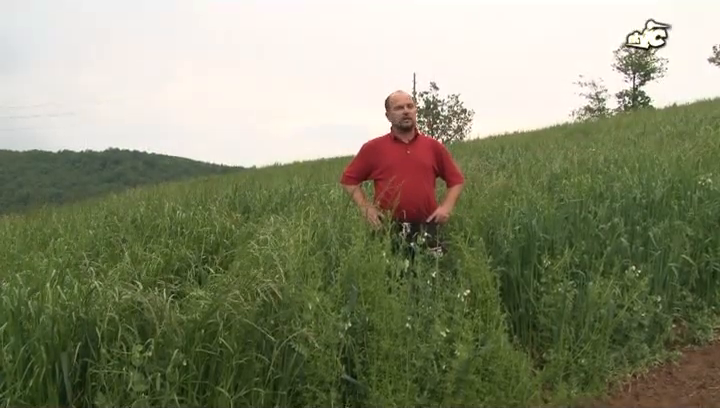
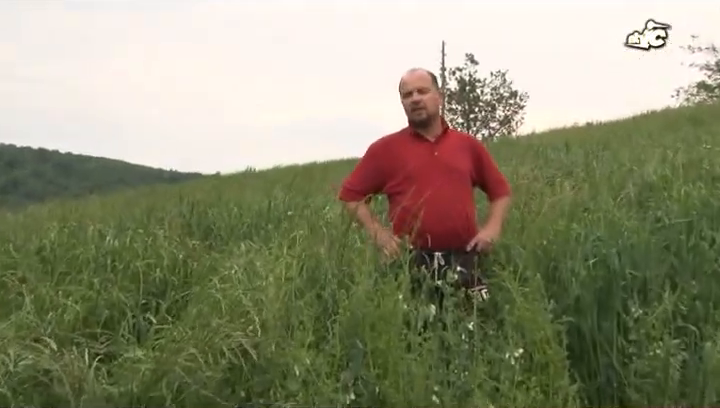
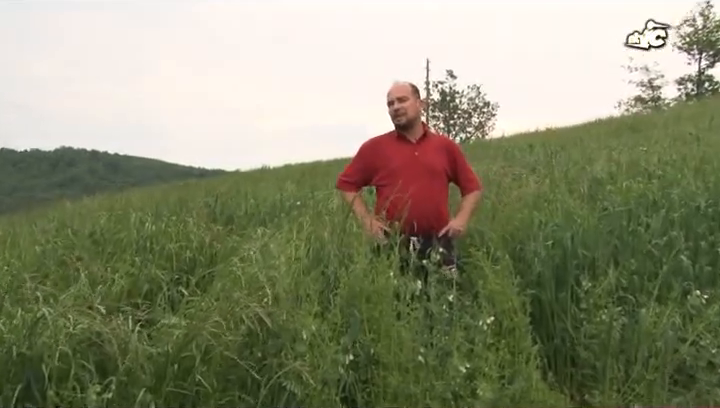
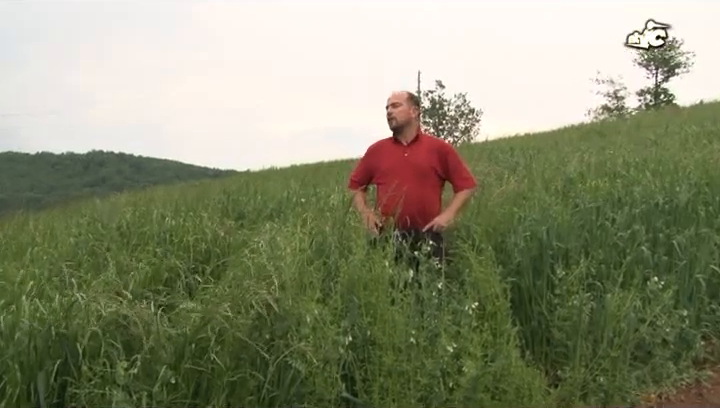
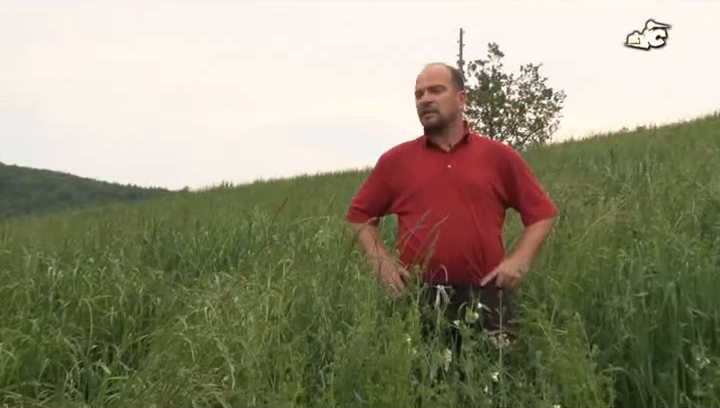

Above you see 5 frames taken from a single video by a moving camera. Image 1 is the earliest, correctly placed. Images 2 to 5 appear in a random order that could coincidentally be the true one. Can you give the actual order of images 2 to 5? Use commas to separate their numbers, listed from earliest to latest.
4, 3, 2, 5
